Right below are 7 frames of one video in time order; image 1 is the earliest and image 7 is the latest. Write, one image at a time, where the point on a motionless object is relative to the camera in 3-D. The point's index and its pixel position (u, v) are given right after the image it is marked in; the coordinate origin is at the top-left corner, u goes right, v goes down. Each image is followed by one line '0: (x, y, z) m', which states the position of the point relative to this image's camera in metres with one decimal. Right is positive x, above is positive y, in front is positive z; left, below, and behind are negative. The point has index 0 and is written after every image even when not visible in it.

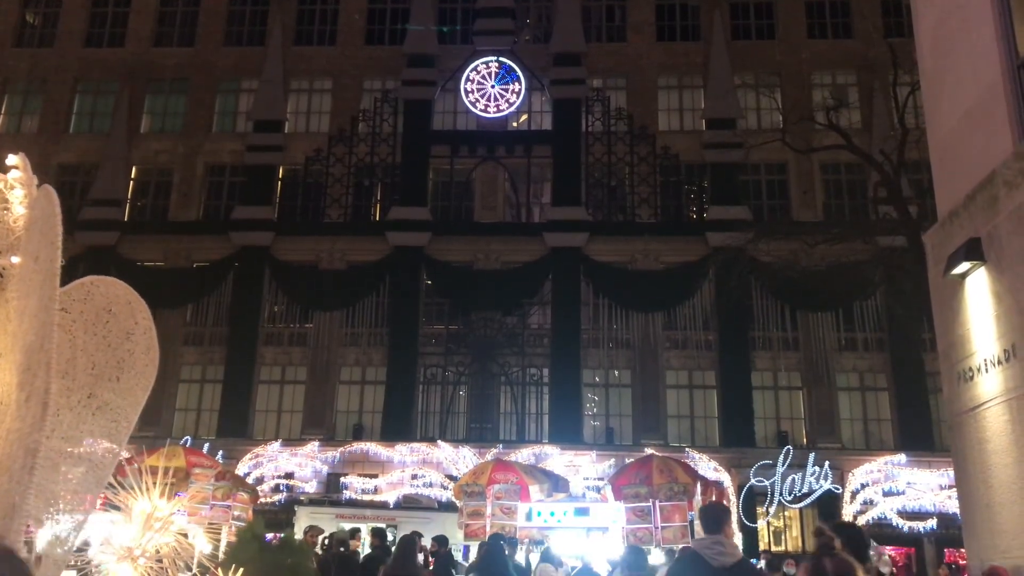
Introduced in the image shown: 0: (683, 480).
0: (+2.4, -2.7, +12.2) m
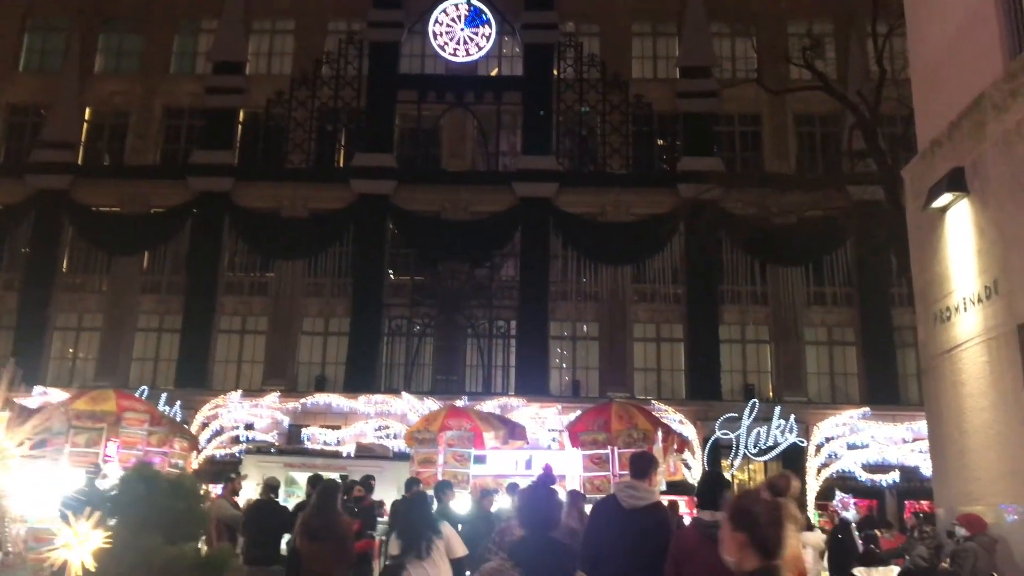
0: (+1.8, -1.9, +11.9) m
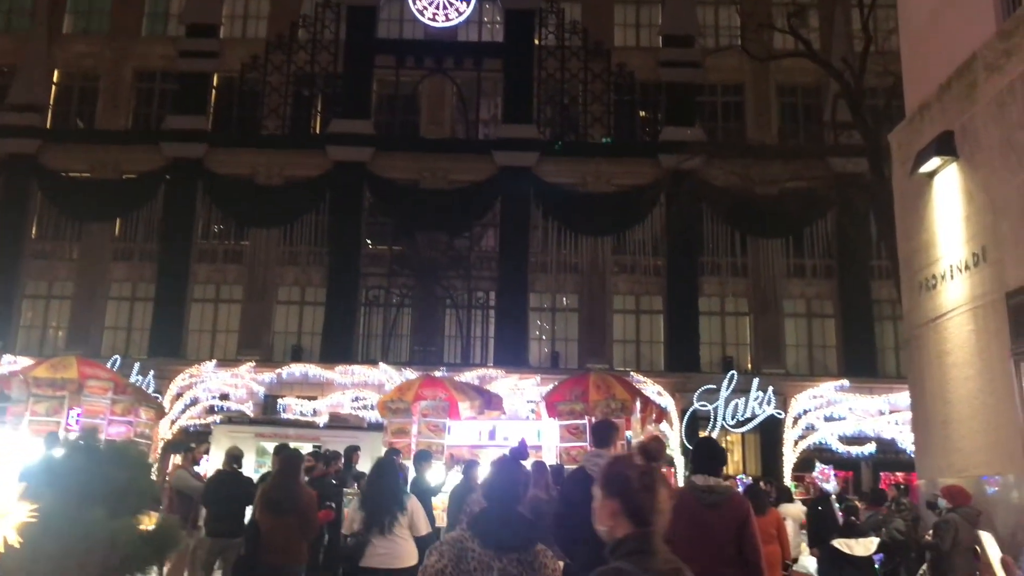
0: (+1.5, -1.5, +11.7) m
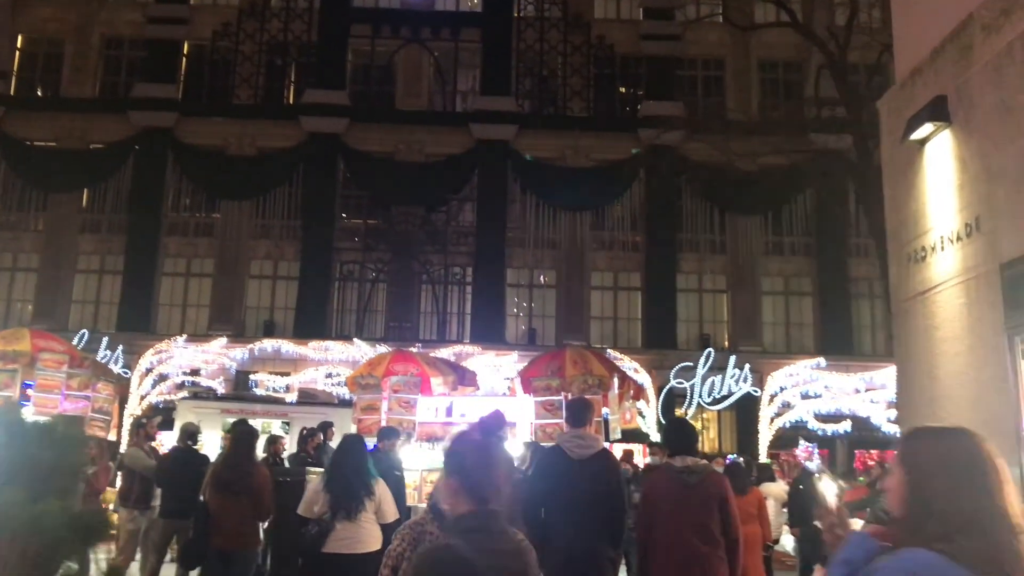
0: (+1.2, -1.1, +11.5) m
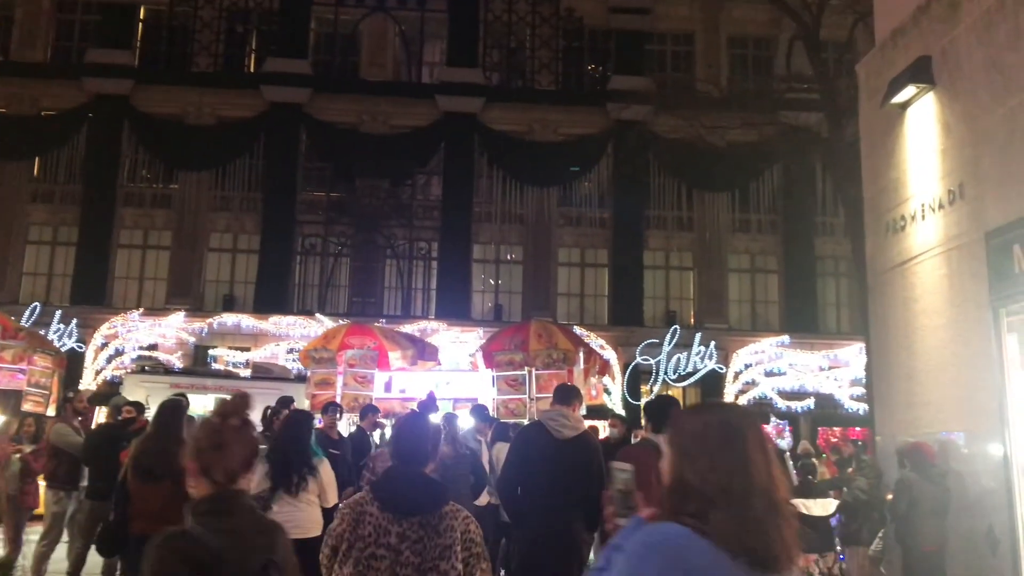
0: (+0.7, -0.8, +11.3) m
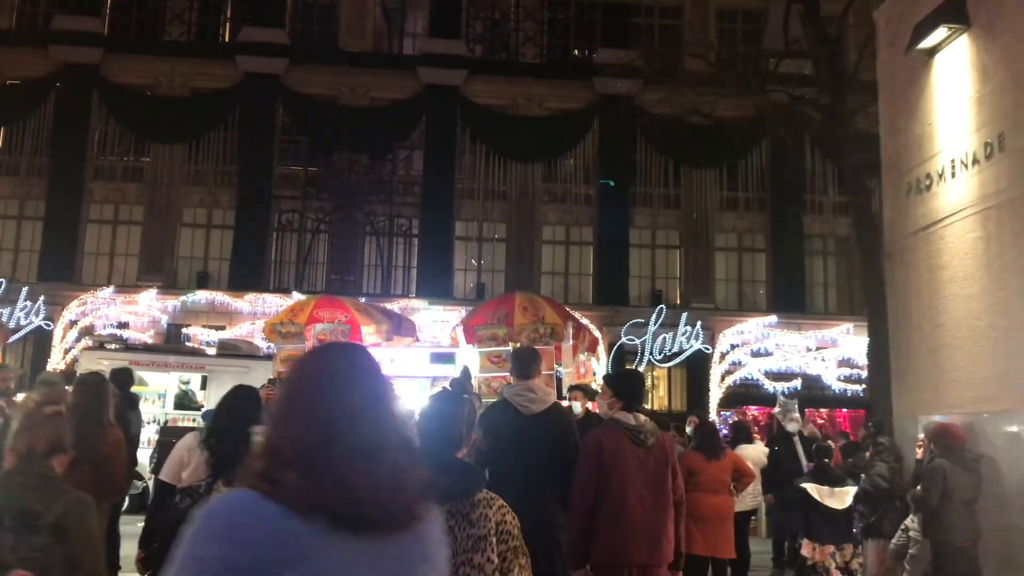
0: (+0.5, -0.5, +10.8) m
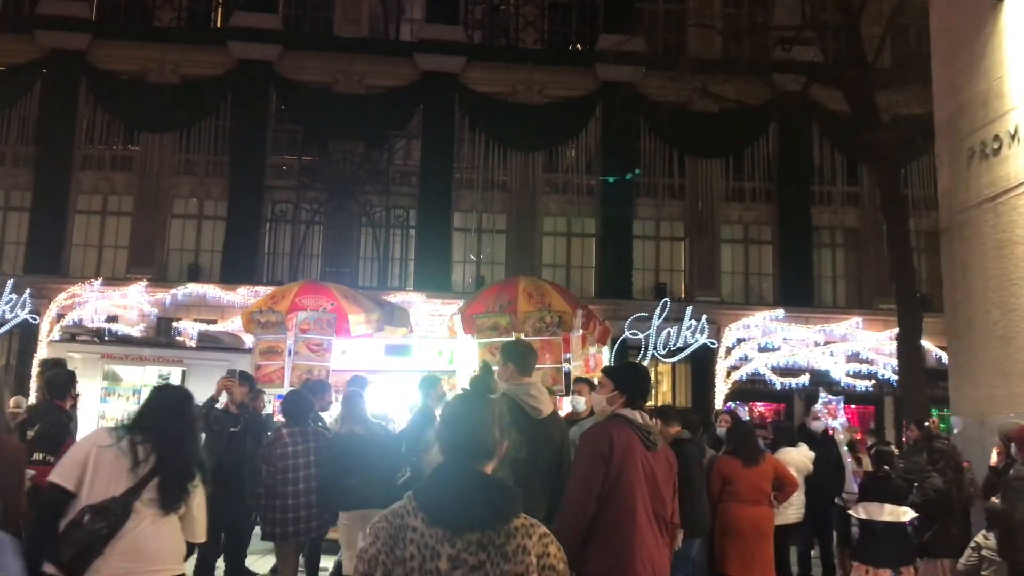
0: (+0.5, -0.4, +10.2) m
